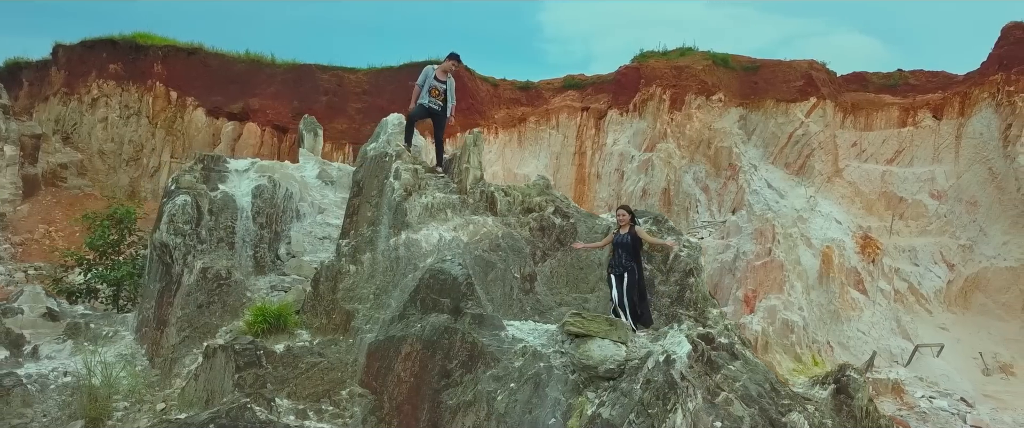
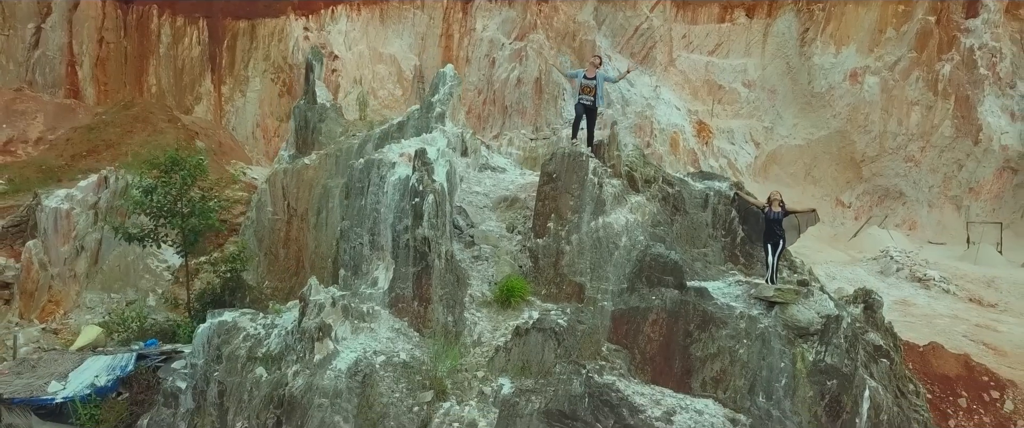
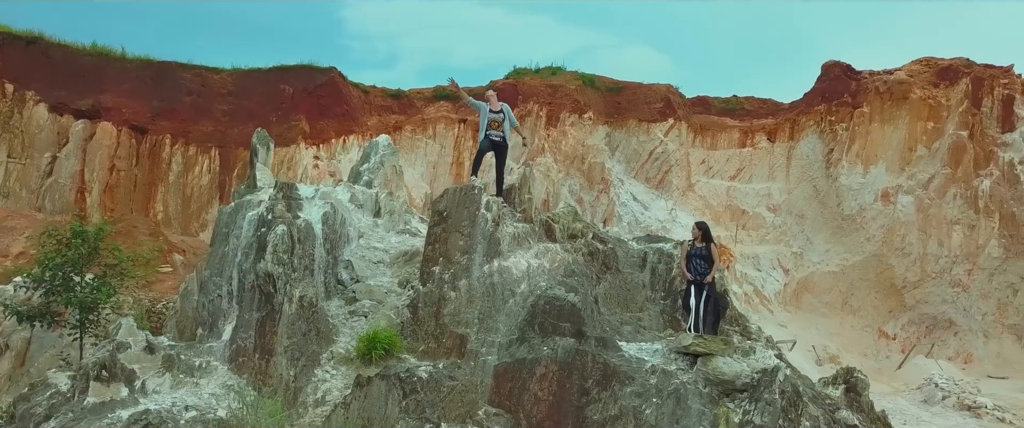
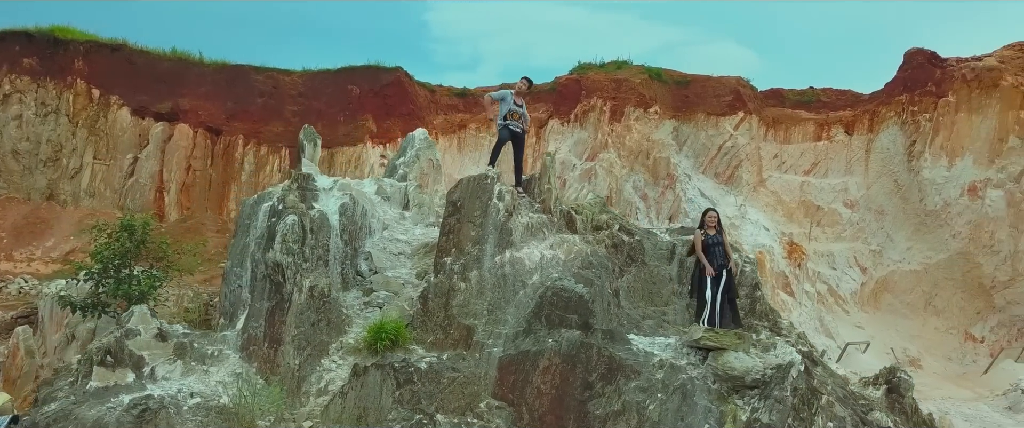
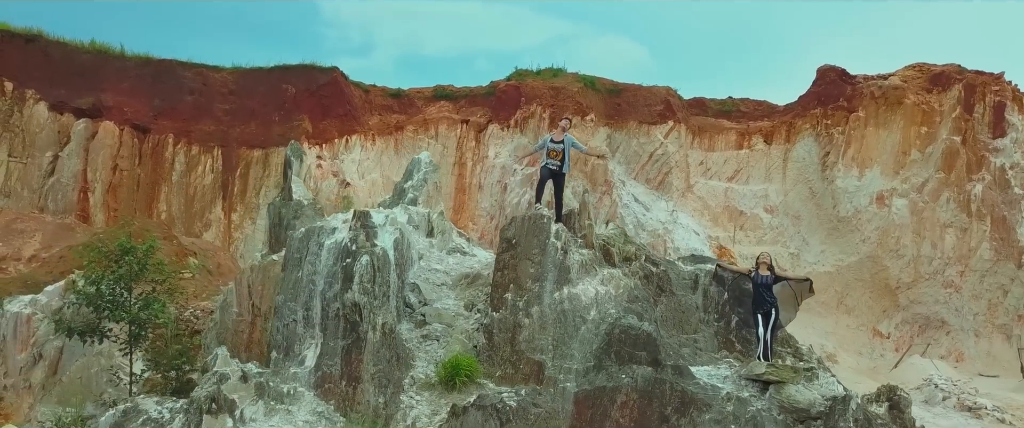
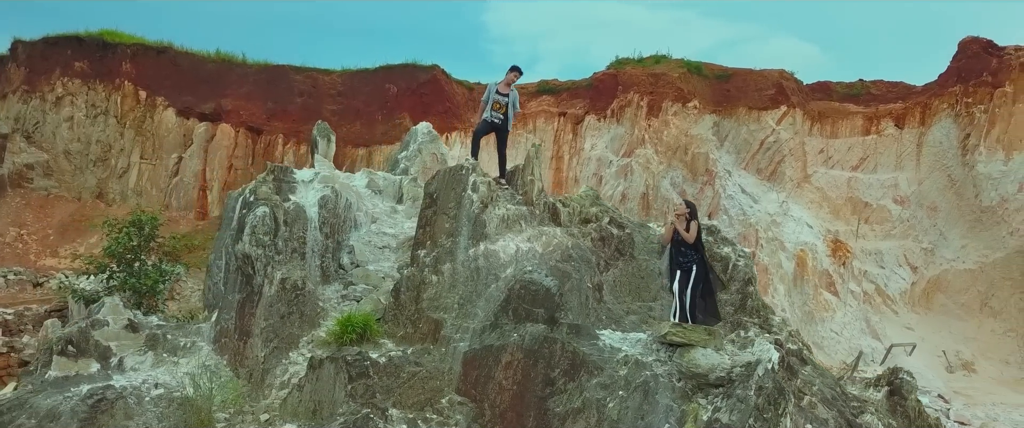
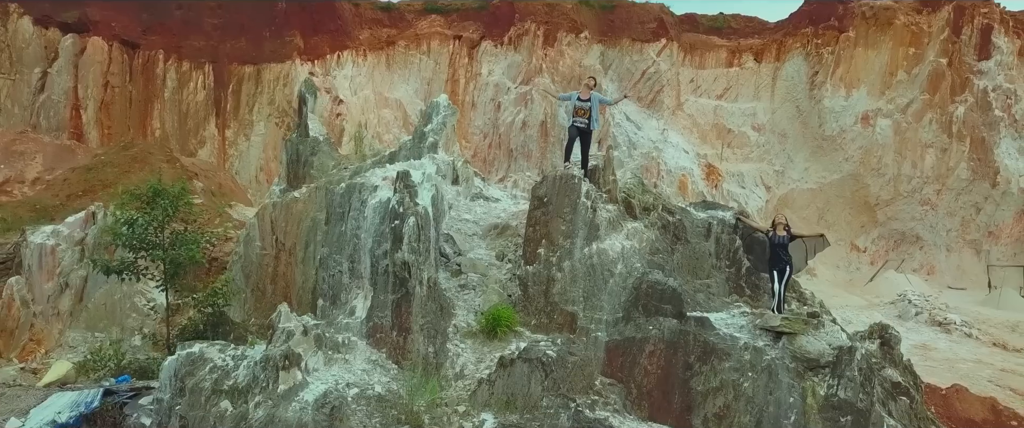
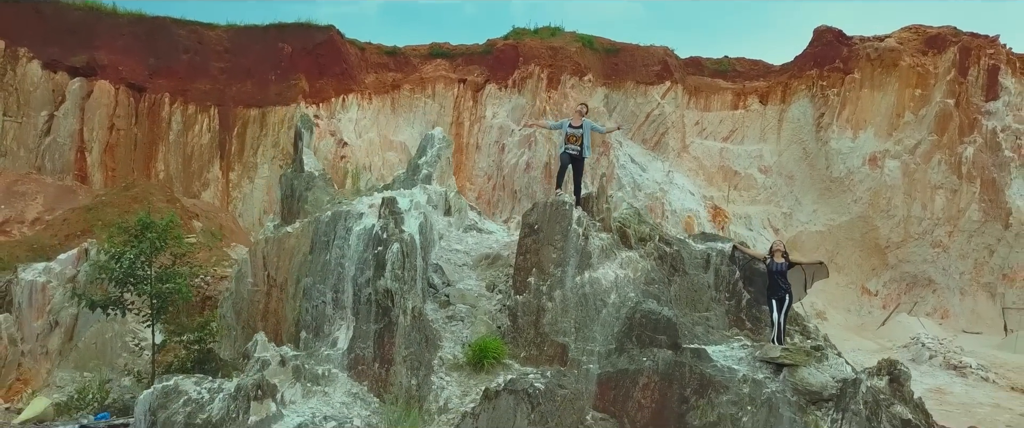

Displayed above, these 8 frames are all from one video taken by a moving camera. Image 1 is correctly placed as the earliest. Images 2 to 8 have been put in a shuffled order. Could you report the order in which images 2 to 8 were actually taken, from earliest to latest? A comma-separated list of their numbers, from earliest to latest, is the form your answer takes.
6, 4, 3, 5, 8, 7, 2
